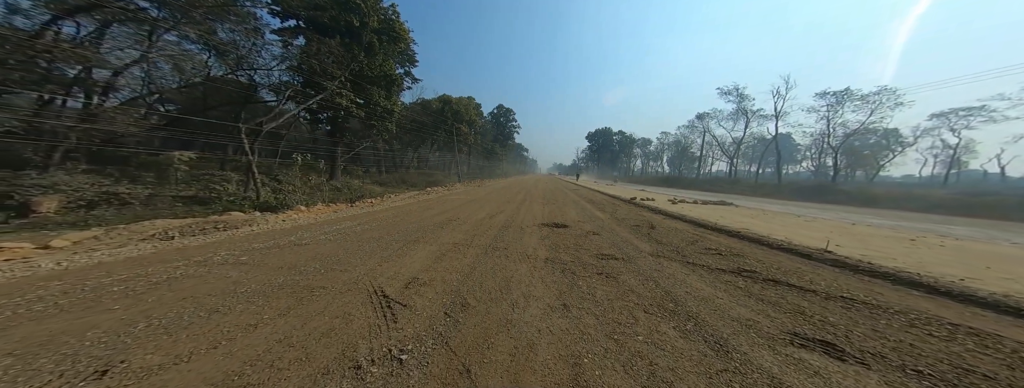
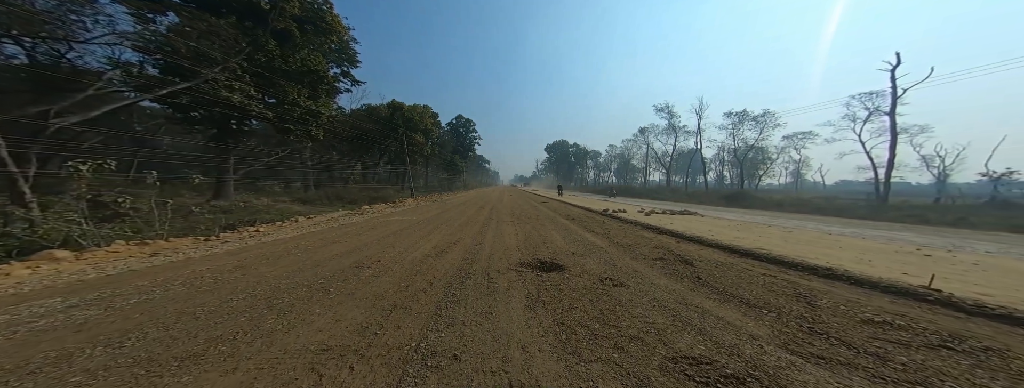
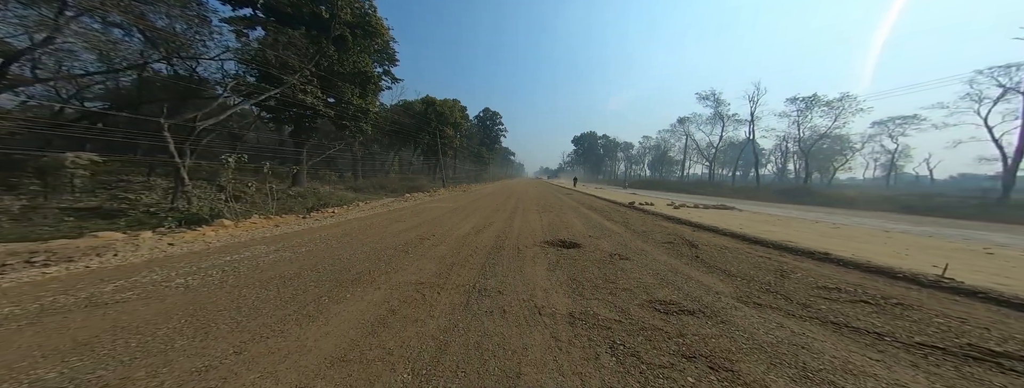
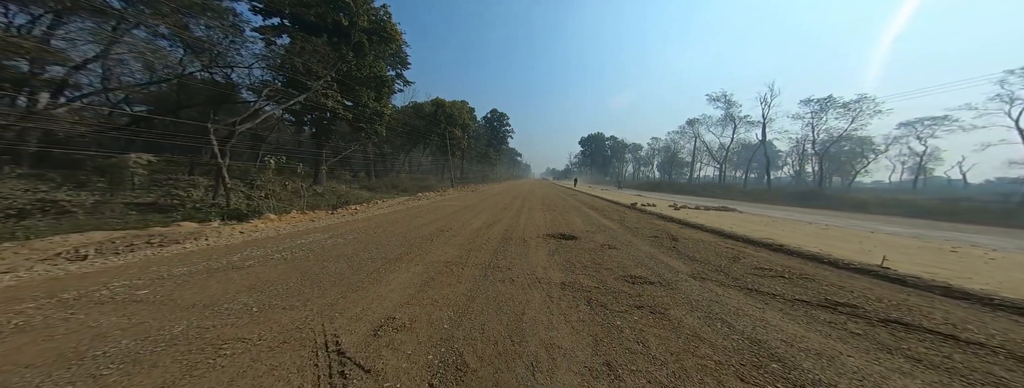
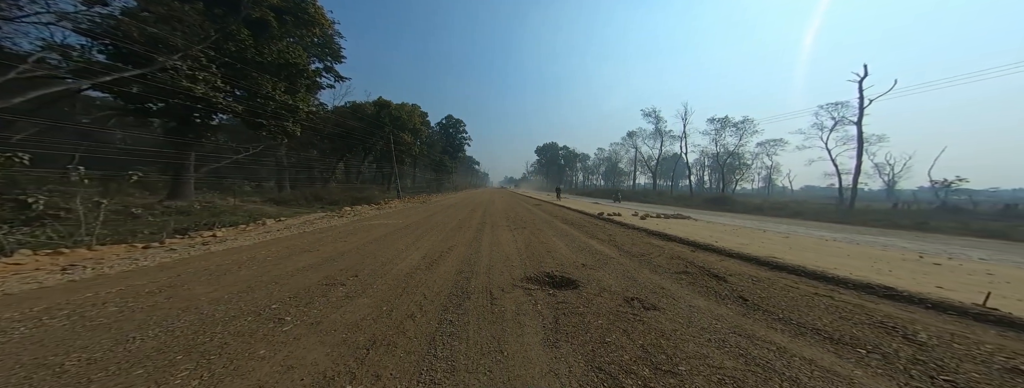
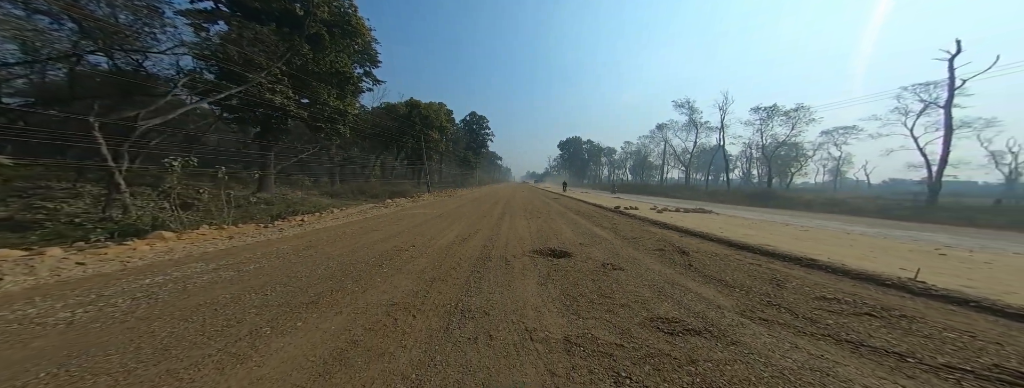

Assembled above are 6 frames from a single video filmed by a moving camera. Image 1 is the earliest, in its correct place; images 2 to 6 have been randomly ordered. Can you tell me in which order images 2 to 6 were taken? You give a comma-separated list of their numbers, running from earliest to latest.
4, 3, 6, 2, 5
